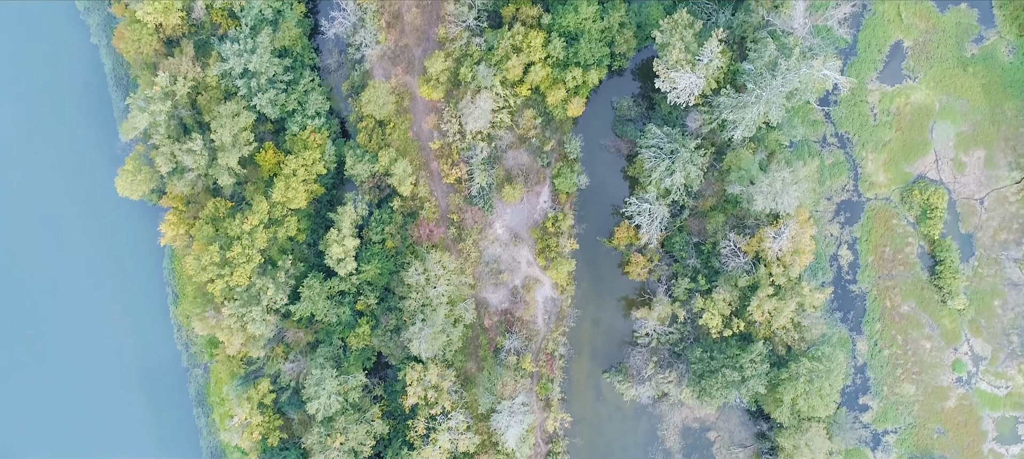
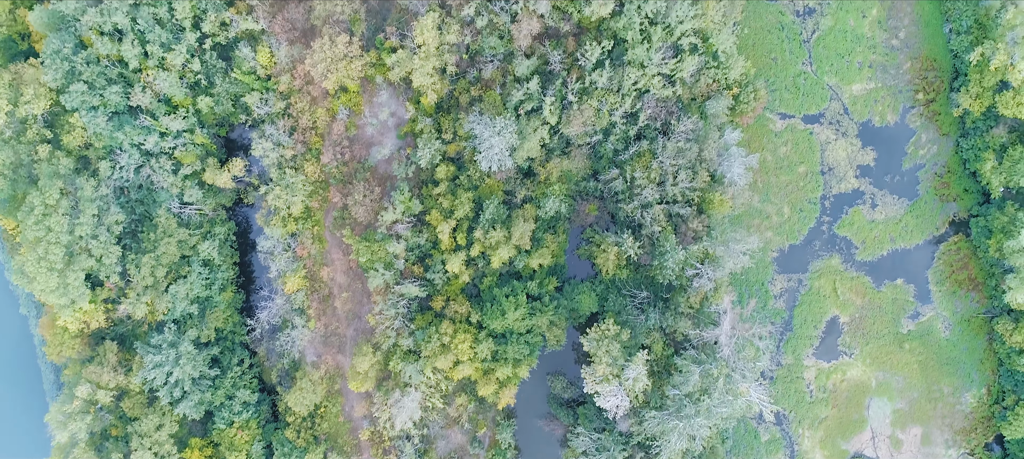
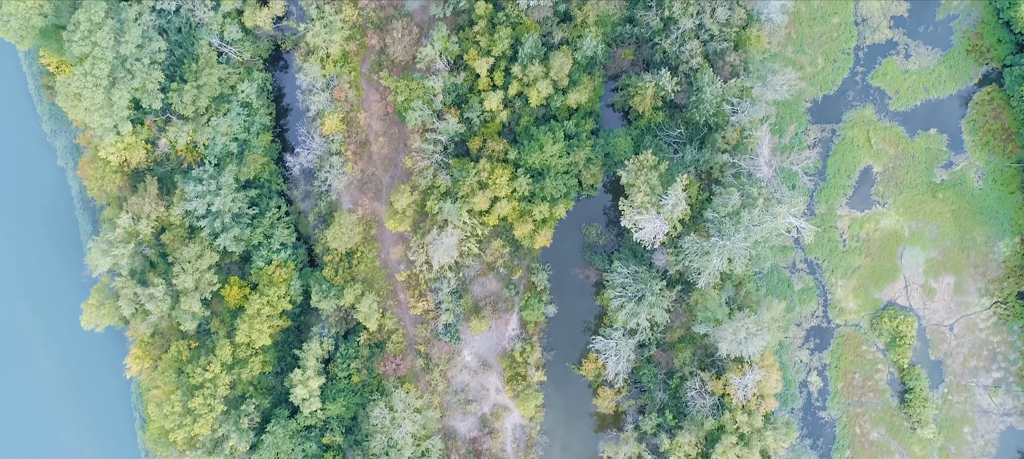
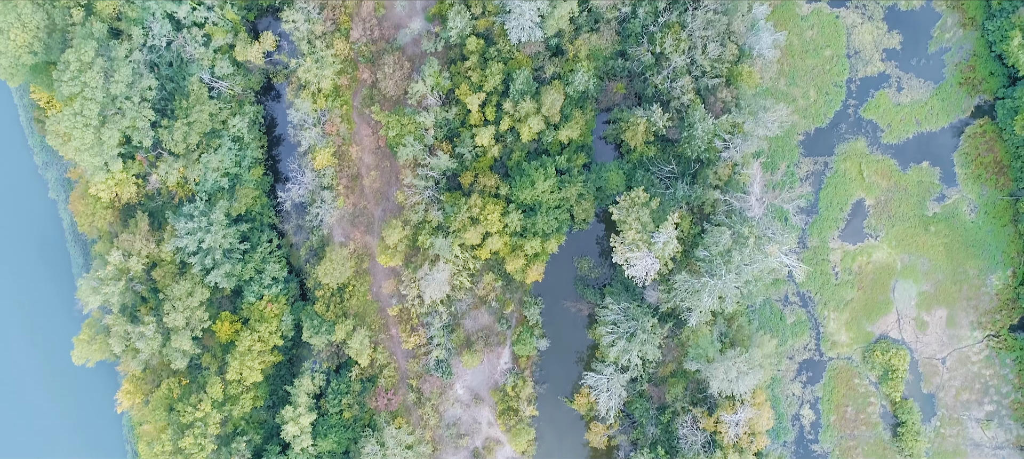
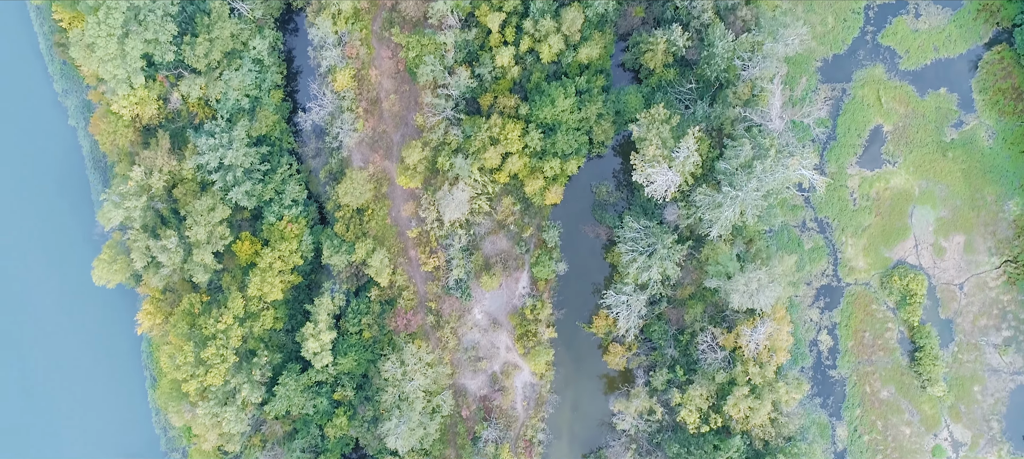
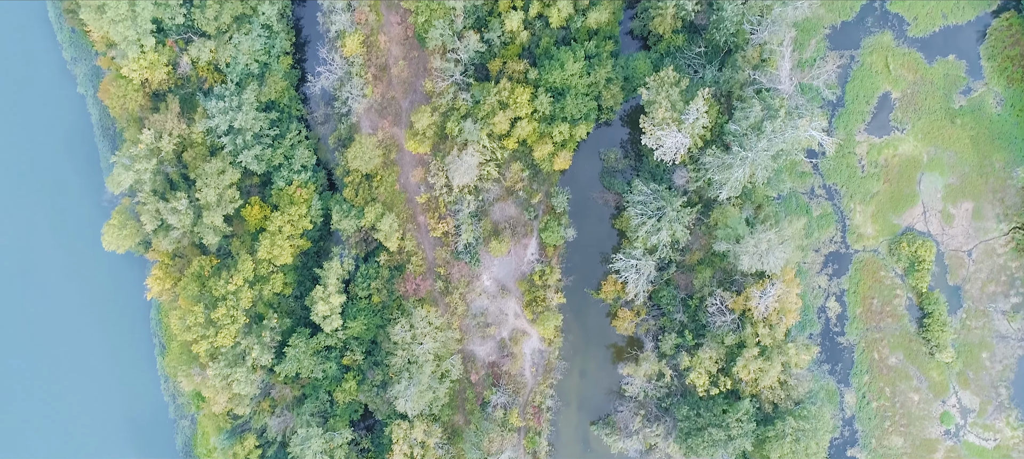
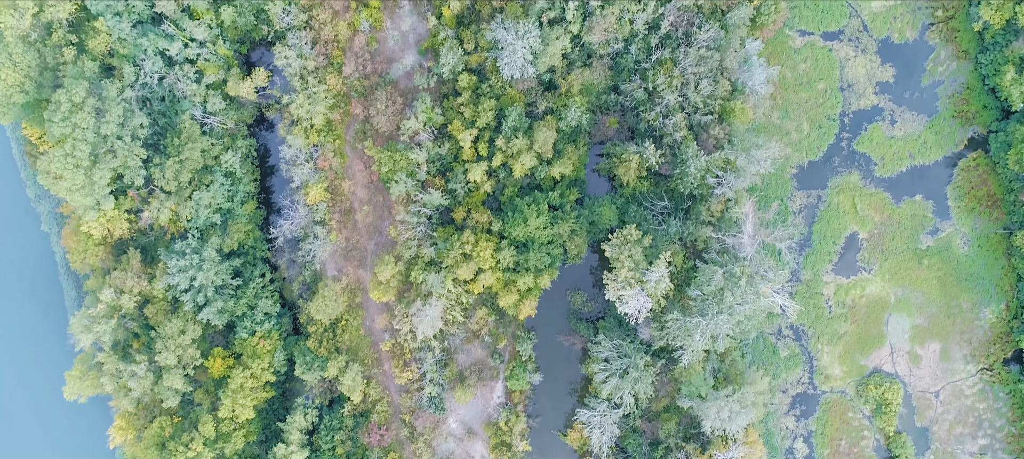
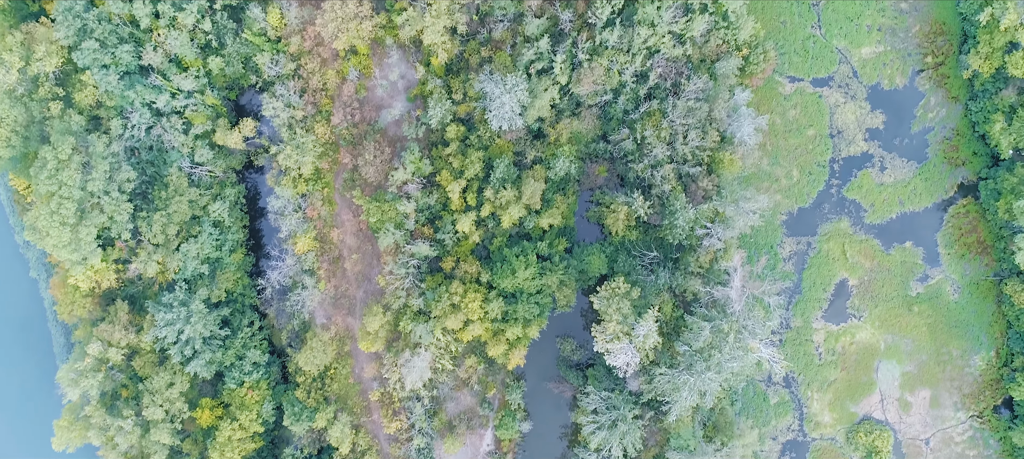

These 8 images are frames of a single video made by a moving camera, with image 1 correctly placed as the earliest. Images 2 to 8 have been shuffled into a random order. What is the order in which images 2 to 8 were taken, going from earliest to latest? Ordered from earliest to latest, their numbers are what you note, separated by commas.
6, 5, 3, 4, 7, 8, 2
